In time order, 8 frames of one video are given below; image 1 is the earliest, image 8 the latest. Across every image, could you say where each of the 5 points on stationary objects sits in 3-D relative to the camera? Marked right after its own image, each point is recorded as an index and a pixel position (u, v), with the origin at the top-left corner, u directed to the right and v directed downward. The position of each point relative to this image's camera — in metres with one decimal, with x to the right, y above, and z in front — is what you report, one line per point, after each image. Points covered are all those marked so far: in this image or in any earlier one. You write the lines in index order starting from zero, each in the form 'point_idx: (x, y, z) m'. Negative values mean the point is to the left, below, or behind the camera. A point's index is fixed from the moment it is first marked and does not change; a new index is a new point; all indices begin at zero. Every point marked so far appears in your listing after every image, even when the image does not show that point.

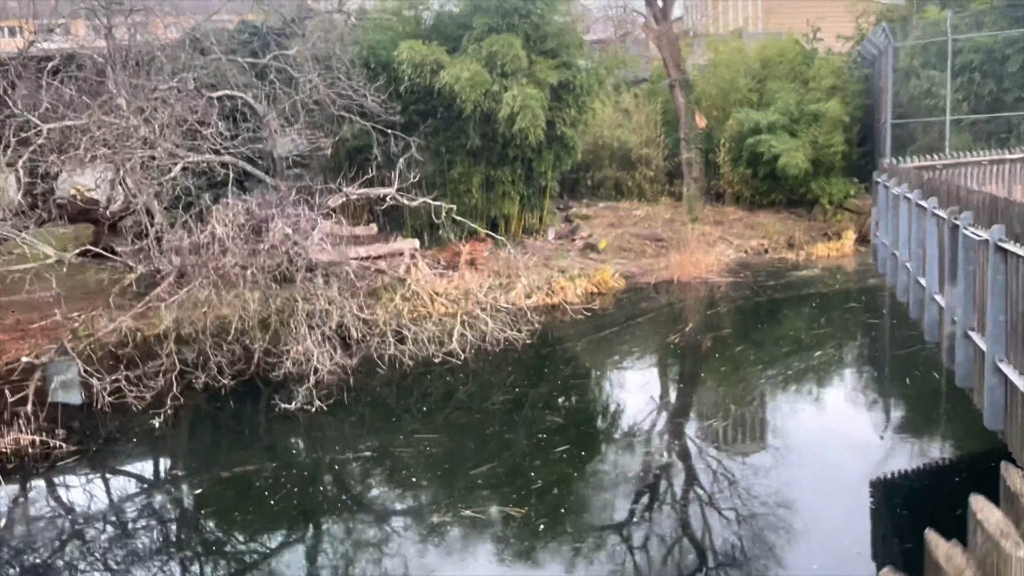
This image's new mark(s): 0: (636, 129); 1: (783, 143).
0: (+2.3, +3.0, +15.5) m
1: (+4.5, +2.5, +13.9) m
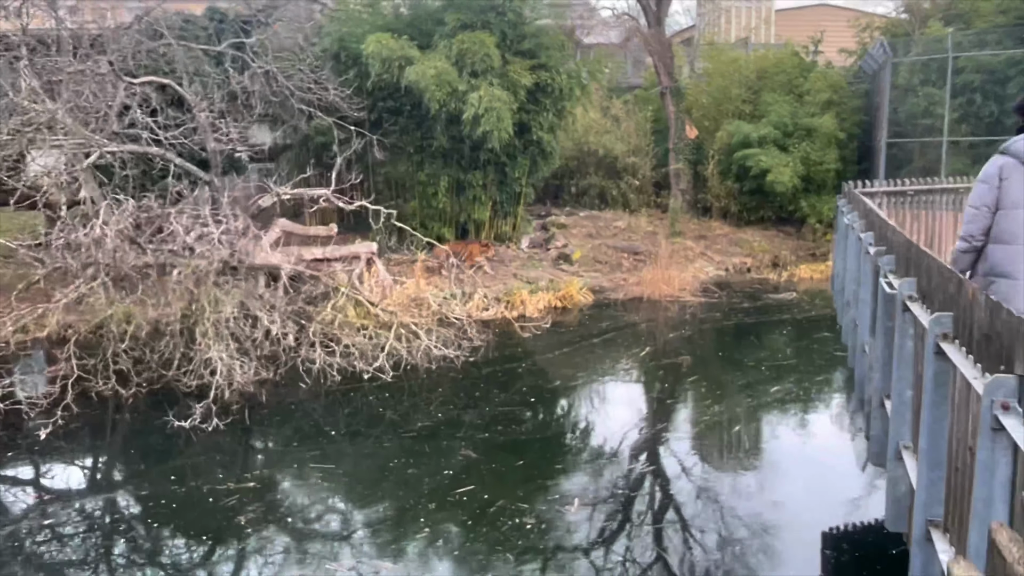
0: (+2.0, +2.7, +15.0) m
1: (+4.1, +2.2, +13.3) m
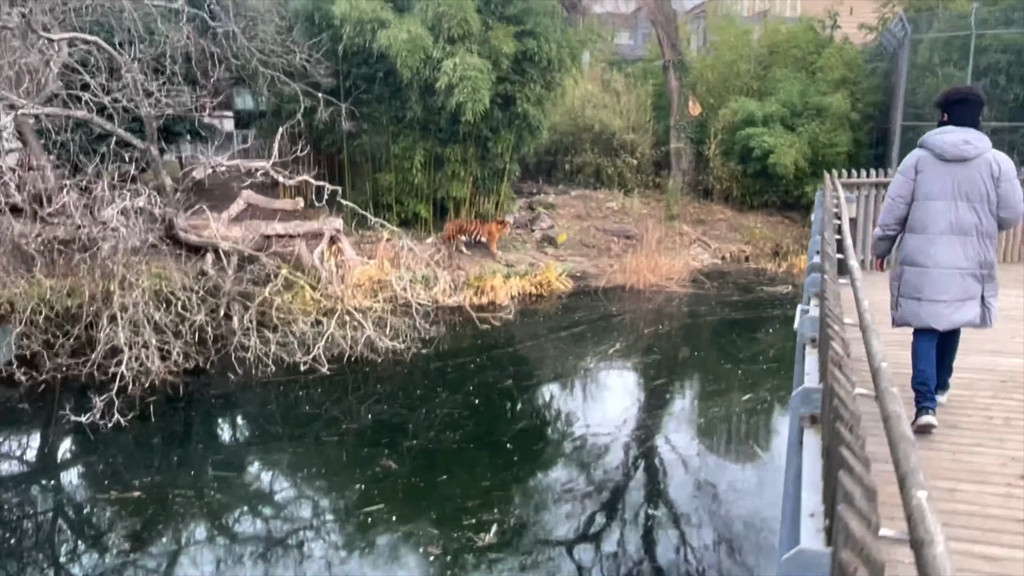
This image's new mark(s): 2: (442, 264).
0: (+1.9, +3.0, +14.2) m
1: (+3.9, +2.3, +12.5) m
2: (-0.9, +0.3, +10.0) m
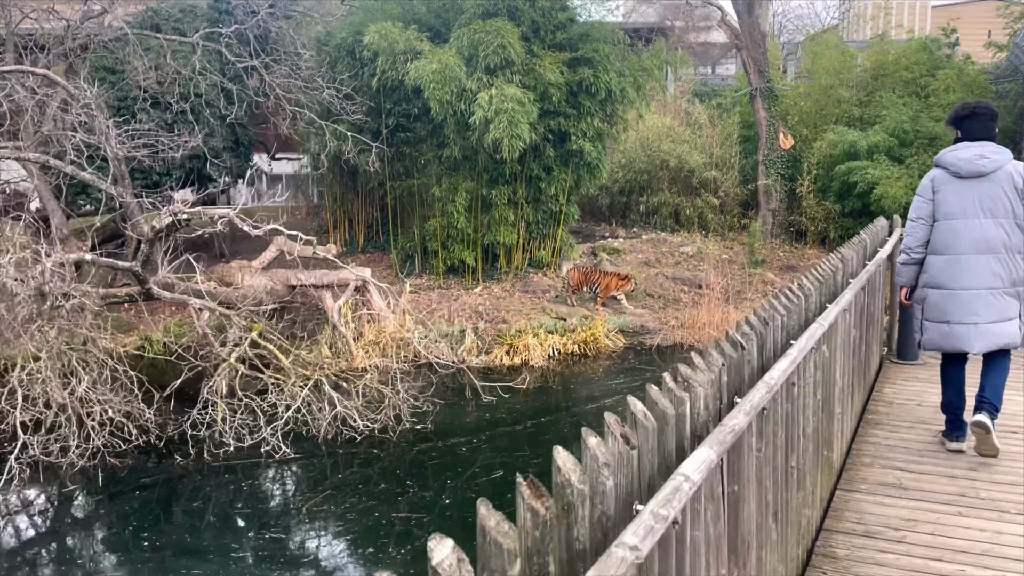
0: (+3.0, +2.2, +12.9) m
1: (+4.8, +1.6, +10.9) m
2: (-0.3, -0.3, +9.0) m
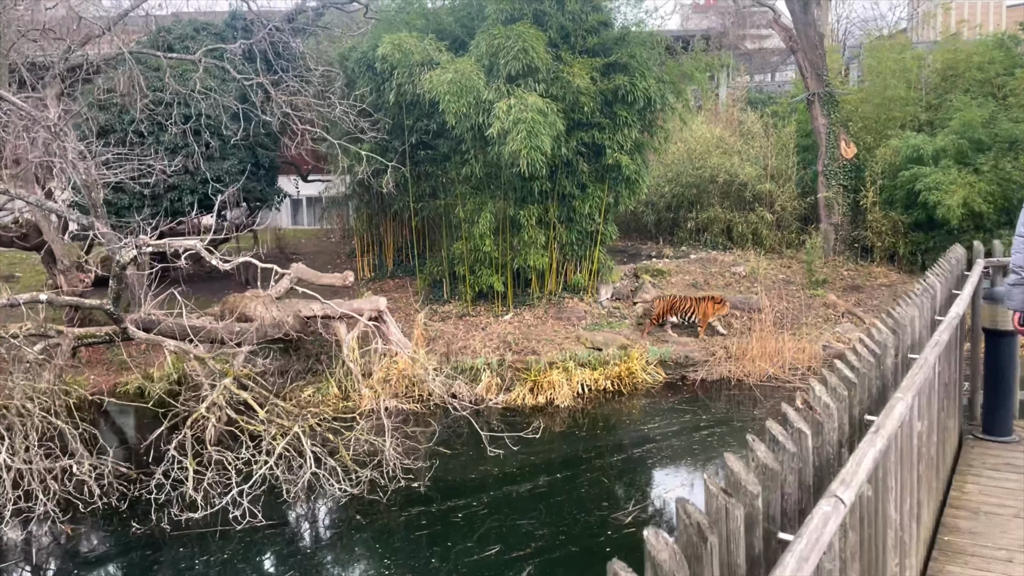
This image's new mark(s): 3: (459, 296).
0: (+3.6, +1.9, +12.0) m
1: (+5.2, +1.3, +9.9) m
2: (0.0, -0.6, +8.3) m
3: (-0.6, -0.1, +9.7) m
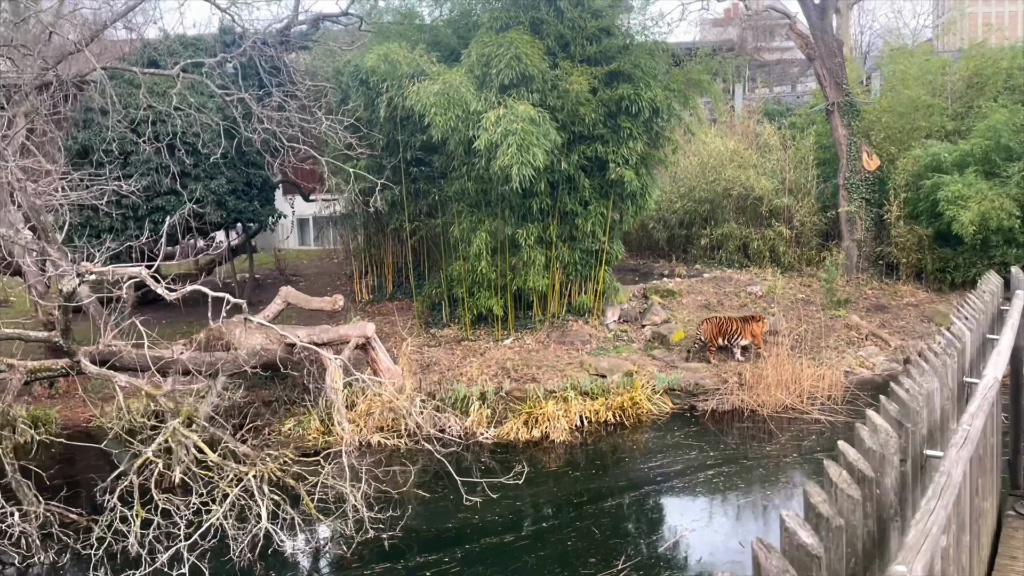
0: (+3.6, +1.6, +11.4) m
1: (+5.2, +1.1, +9.2) m
2: (0.0, -0.8, +7.8) m
3: (-0.6, -0.4, +9.2) m
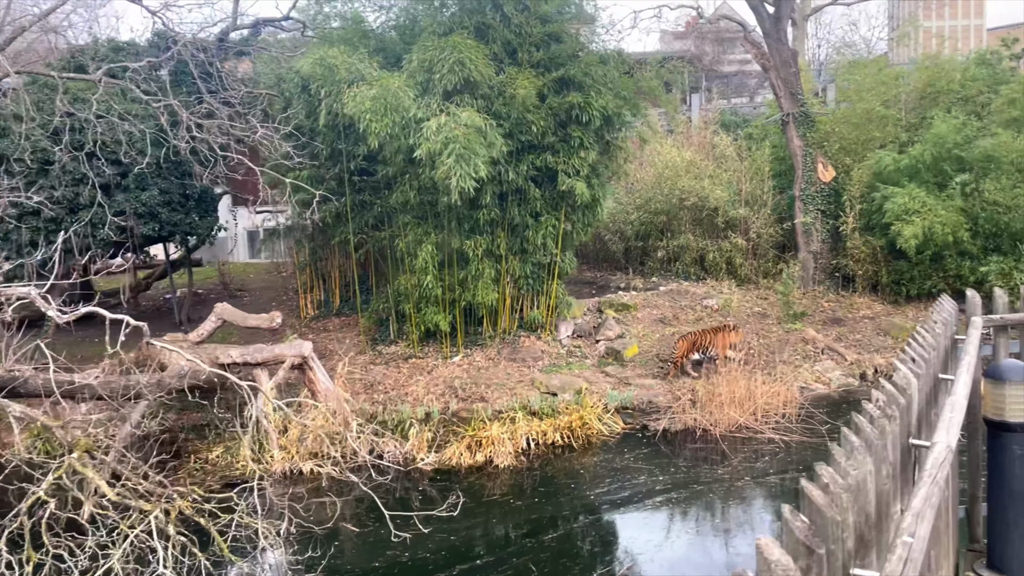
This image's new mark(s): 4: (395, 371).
0: (+3.0, +1.4, +11.3) m
1: (+4.7, +1.0, +9.2) m
2: (-0.5, -1.0, +7.4) m
3: (-1.1, -0.5, +8.9) m
4: (-1.1, -0.8, +8.1) m
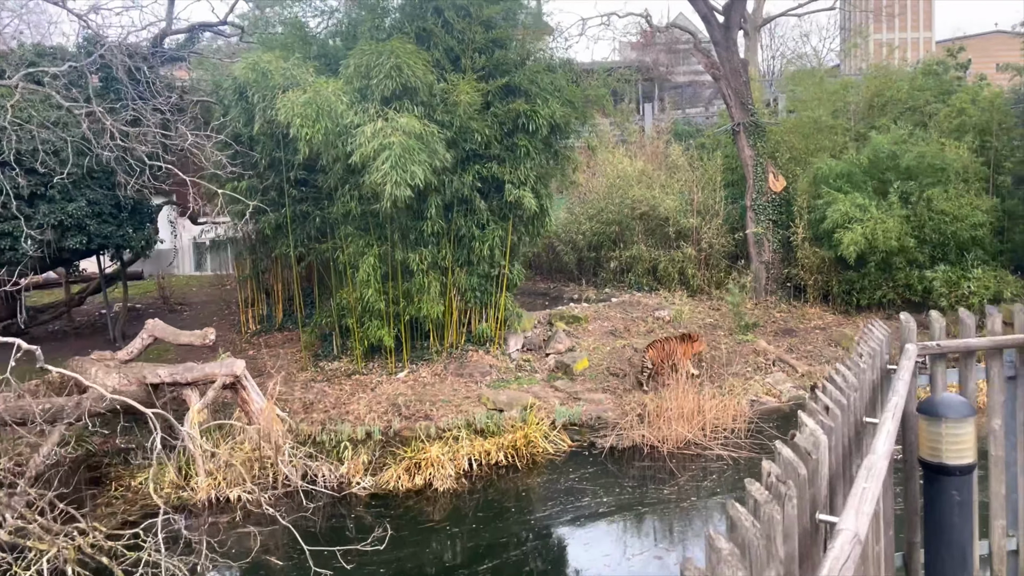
0: (+2.3, +1.3, +11.2) m
1: (+4.1, +0.9, +9.1) m
2: (-1.0, -1.1, +7.2) m
3: (-1.7, -0.7, +8.6) m
4: (-1.7, -0.9, +7.8) m
